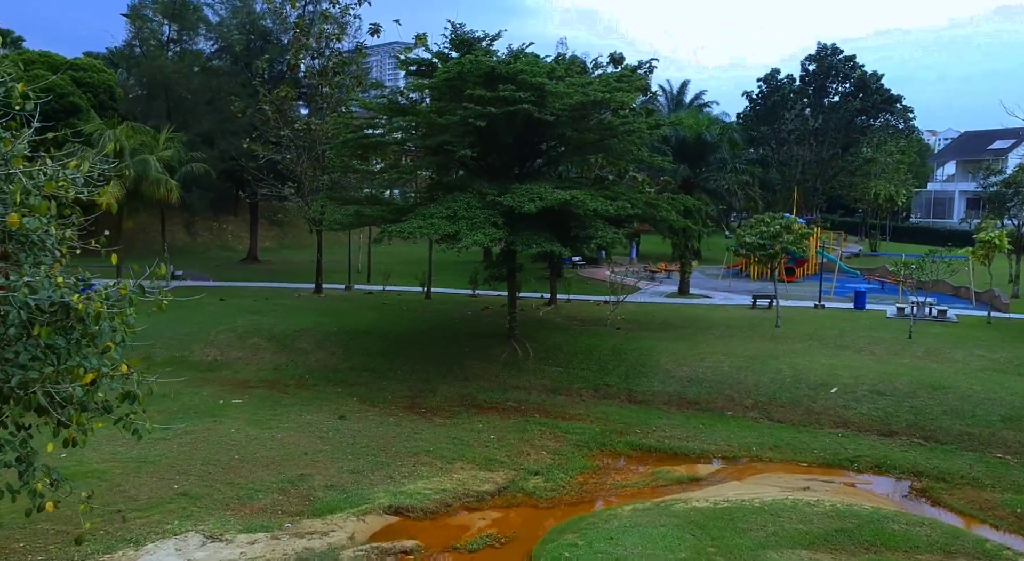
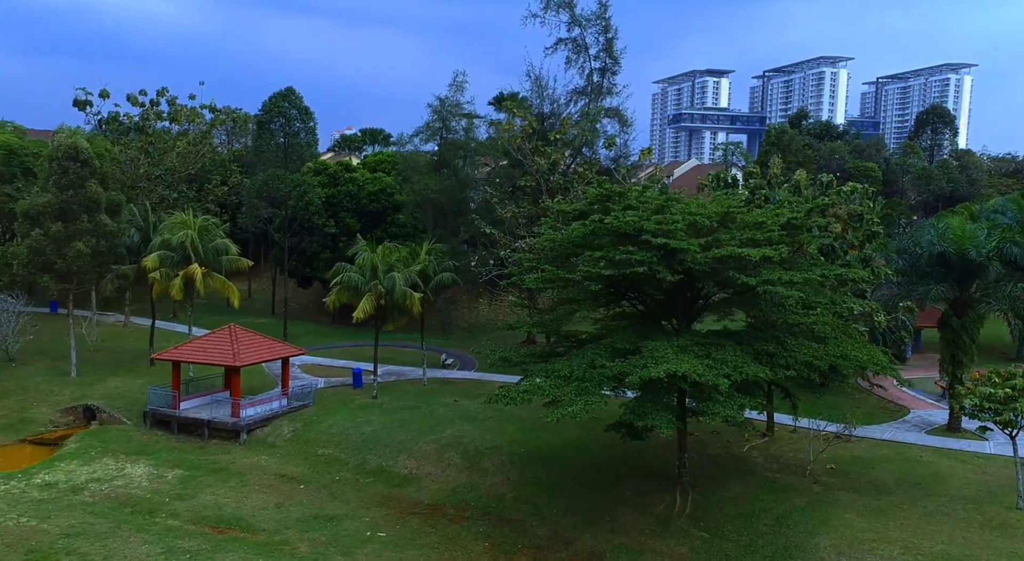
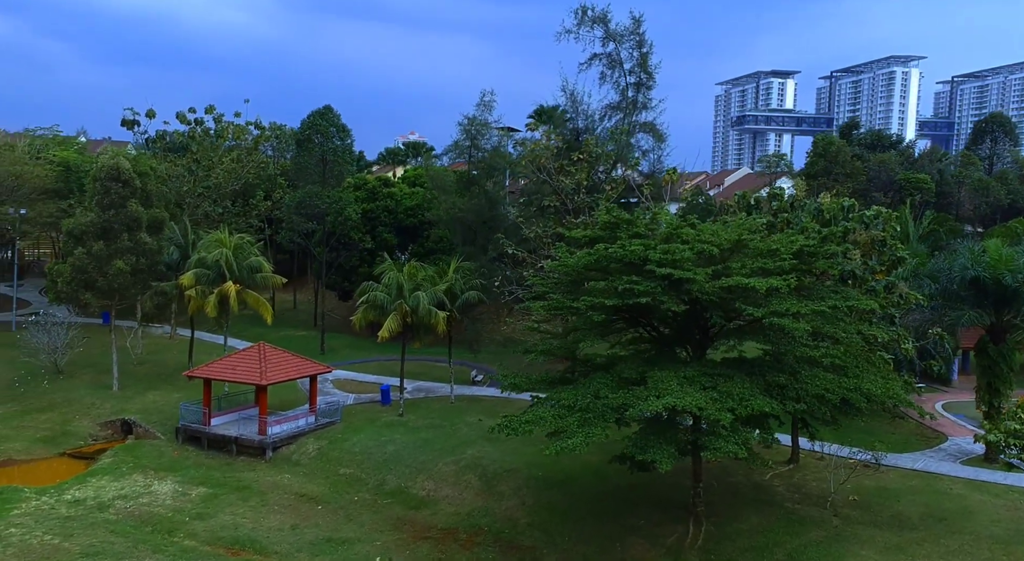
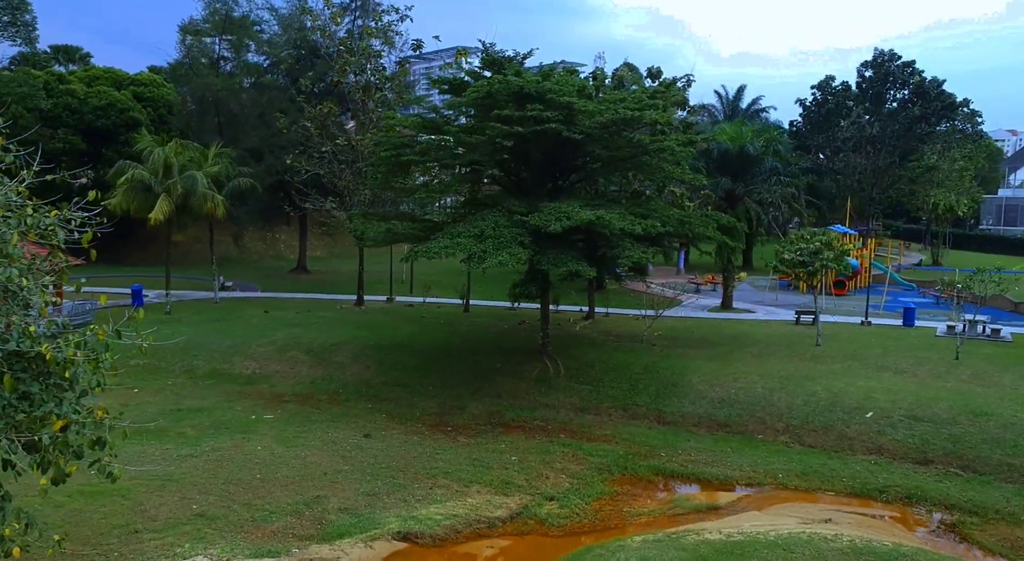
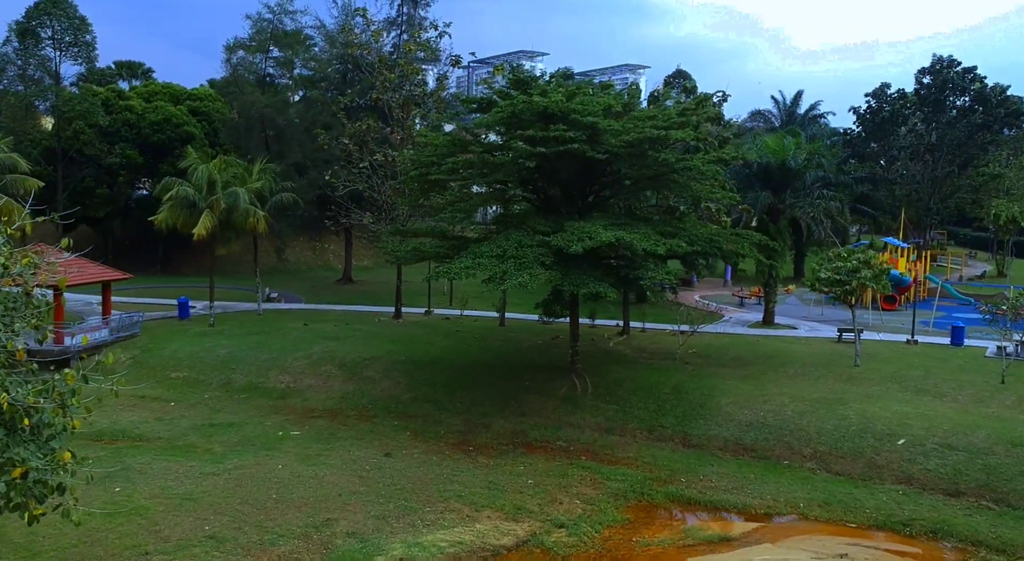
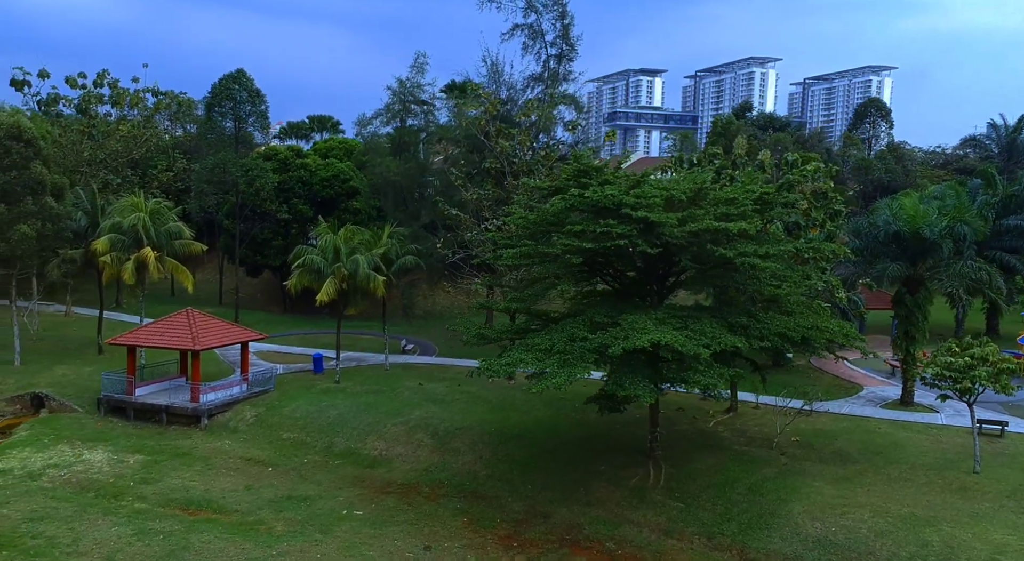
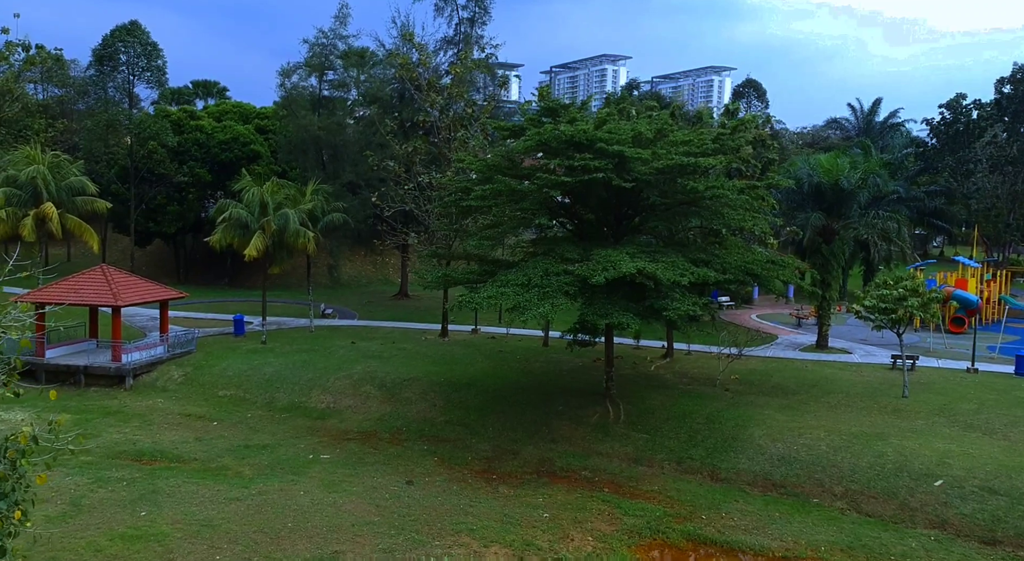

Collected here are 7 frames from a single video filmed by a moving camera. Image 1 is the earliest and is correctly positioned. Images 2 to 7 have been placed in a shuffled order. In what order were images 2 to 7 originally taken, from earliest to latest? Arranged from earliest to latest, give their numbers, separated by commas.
4, 5, 7, 6, 2, 3
